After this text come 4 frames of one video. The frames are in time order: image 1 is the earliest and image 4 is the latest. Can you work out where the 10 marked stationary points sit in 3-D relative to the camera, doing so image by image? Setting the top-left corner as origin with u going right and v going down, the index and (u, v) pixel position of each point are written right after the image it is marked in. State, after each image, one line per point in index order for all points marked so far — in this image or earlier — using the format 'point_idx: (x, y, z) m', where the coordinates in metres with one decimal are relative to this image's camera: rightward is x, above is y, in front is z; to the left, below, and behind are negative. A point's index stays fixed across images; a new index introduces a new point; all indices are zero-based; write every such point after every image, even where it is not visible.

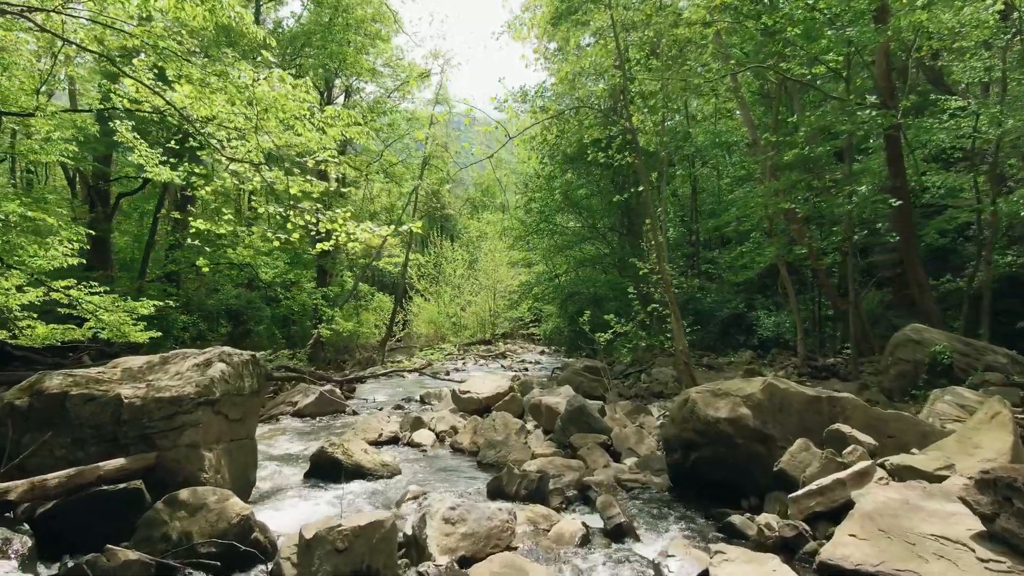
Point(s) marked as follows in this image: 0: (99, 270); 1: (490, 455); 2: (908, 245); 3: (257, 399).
0: (-8.2, +0.3, +15.4) m
1: (-0.2, -1.6, +7.5) m
2: (+5.4, +0.6, +10.4) m
3: (-2.1, -0.9, +6.3) m
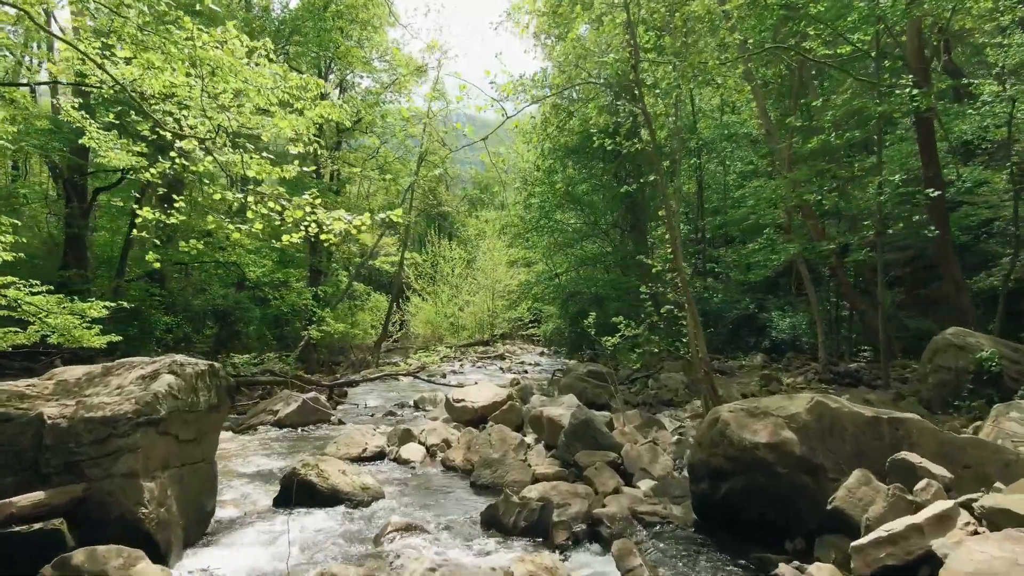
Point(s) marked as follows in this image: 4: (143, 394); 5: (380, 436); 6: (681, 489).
0: (-8.2, +0.3, +14.6) m
1: (-0.2, -1.6, +6.7) m
2: (+5.3, +0.6, +9.6) m
3: (-2.1, -0.9, +5.5) m
4: (-2.2, -0.6, +4.6) m
5: (-1.4, -1.6, +8.4) m
6: (+1.2, -1.4, +5.6) m
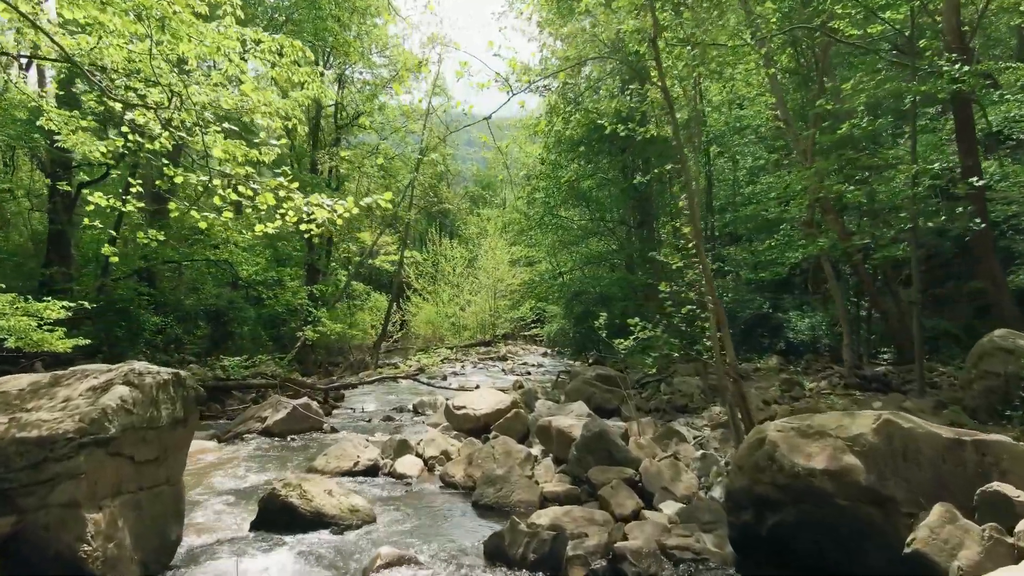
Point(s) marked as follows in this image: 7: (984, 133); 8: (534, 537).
0: (-8.1, +0.4, +13.9) m
1: (-0.2, -1.6, +6.0) m
2: (+5.4, +0.6, +8.9) m
3: (-2.0, -0.9, +4.8) m
4: (-2.1, -0.6, +4.0) m
5: (-1.4, -1.6, +7.8) m
6: (+1.3, -1.4, +4.9) m
7: (+7.8, +2.5, +12.9) m
8: (+0.1, -1.4, +4.5) m
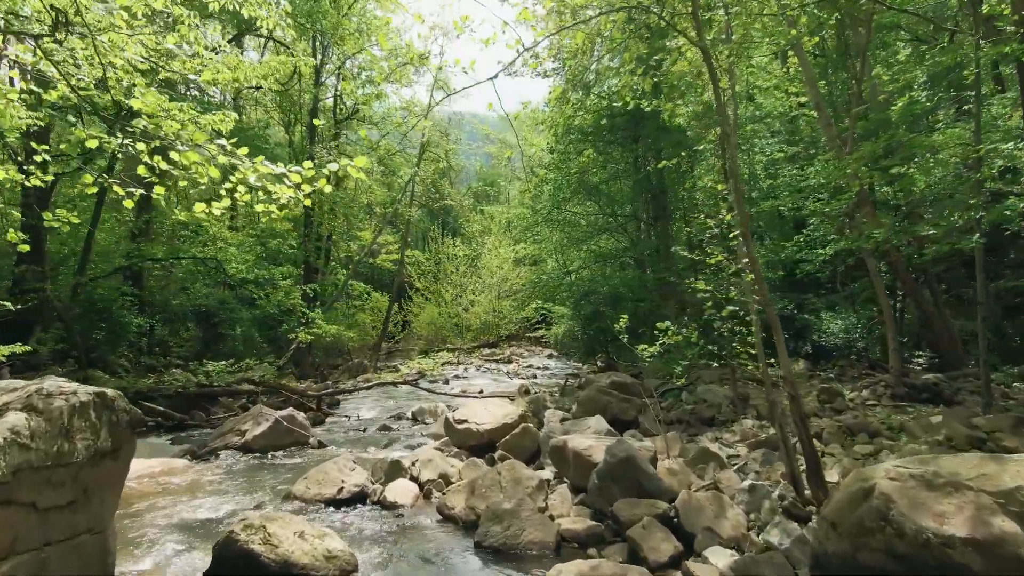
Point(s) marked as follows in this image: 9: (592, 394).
0: (-8.0, +0.4, +13.0) m
1: (-0.1, -1.6, +5.0) m
2: (+5.5, +0.6, +7.9) m
3: (-2.0, -0.9, +3.9) m
4: (-2.1, -0.6, +3.0) m
5: (-1.3, -1.6, +6.8) m
6: (+1.3, -1.4, +3.9) m
7: (+7.9, +2.6, +11.9) m
8: (+0.2, -1.4, +3.5) m
9: (+1.0, -1.3, +9.6) m
